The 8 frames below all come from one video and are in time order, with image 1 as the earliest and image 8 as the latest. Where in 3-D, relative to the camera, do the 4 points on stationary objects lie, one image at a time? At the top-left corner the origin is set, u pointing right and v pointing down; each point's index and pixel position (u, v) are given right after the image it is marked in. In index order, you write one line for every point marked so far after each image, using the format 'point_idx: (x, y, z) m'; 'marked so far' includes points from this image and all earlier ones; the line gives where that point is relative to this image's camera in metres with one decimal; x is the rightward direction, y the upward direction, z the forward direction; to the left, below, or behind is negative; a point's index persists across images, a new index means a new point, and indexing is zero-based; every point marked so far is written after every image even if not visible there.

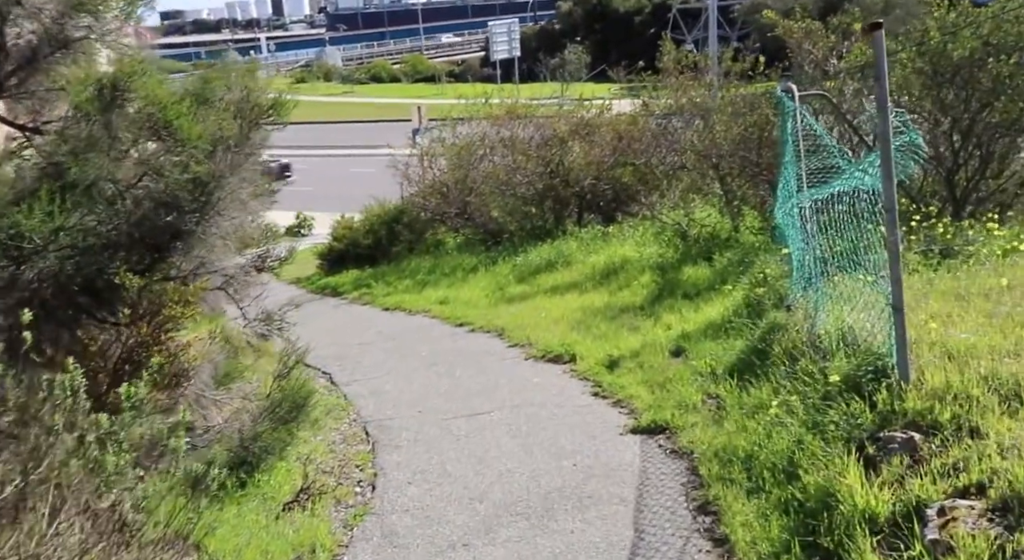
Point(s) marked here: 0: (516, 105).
0: (+0.1, +2.3, +14.9) m
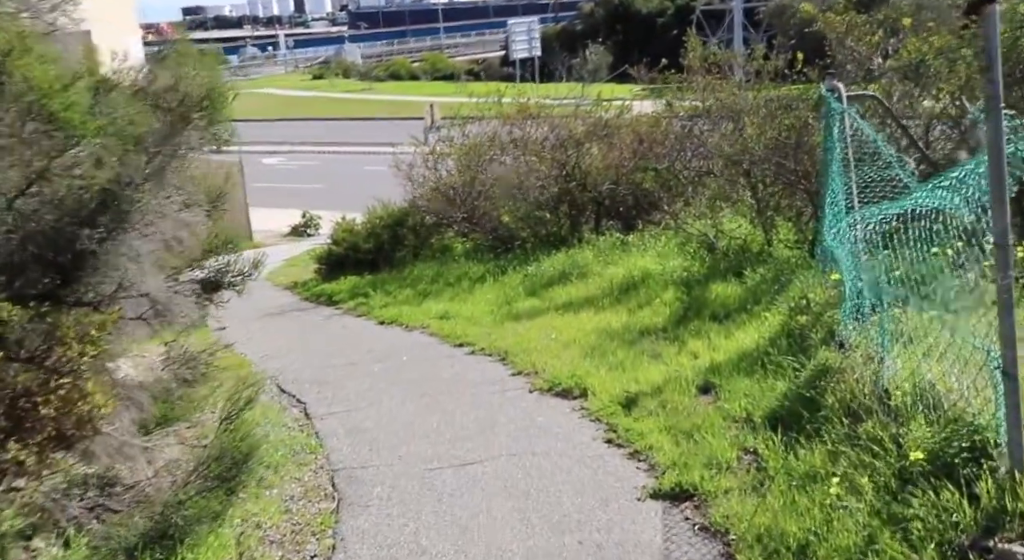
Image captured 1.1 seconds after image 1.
0: (+0.2, +2.2, +13.8) m
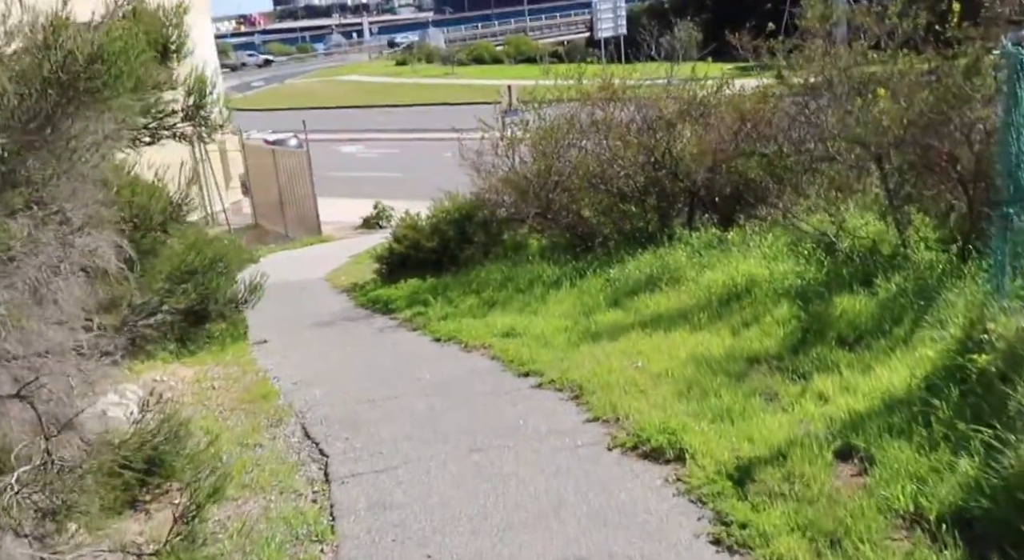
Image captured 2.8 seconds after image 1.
0: (+1.1, +2.1, +12.1) m
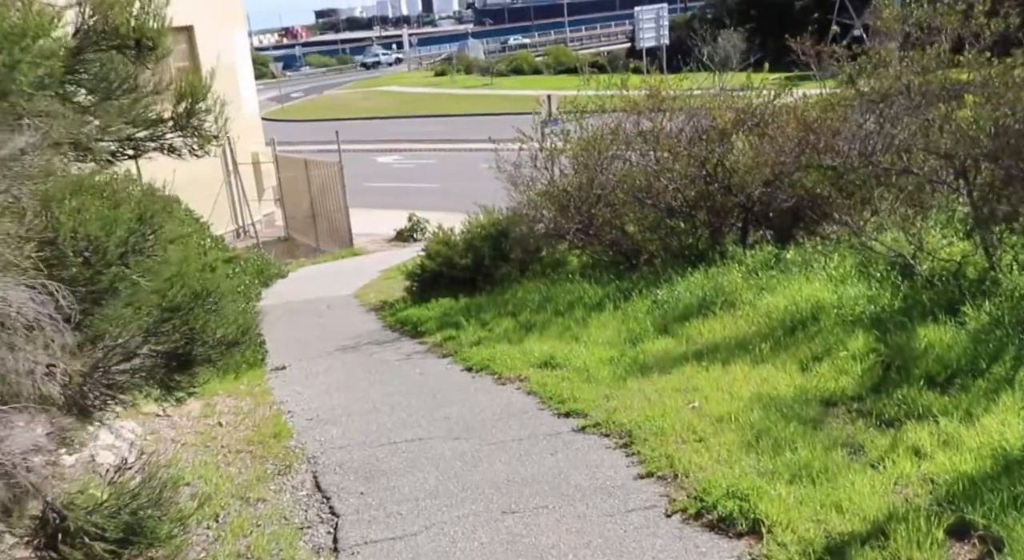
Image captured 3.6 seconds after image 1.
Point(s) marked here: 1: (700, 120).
0: (+1.5, +1.9, +11.2) m
1: (+1.9, +1.6, +10.8) m
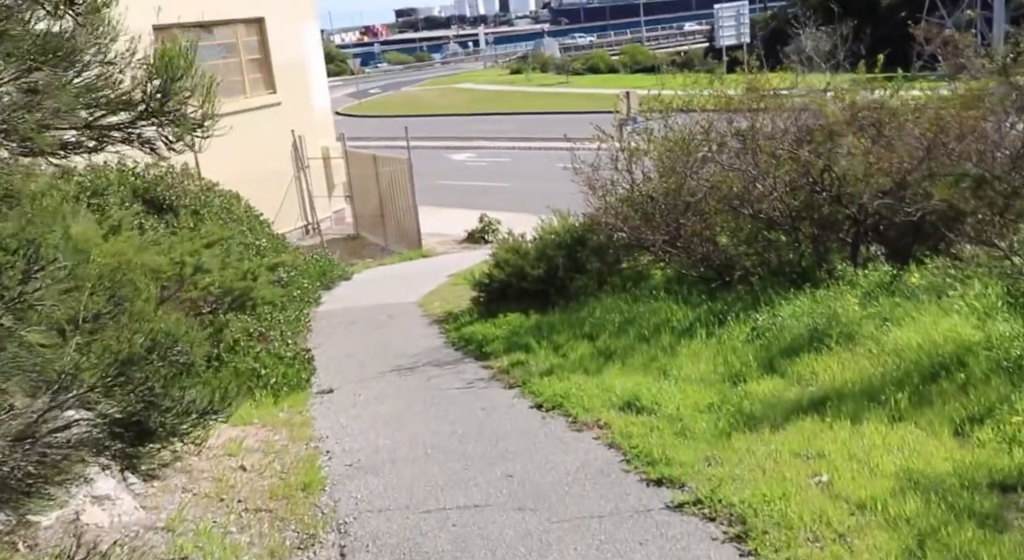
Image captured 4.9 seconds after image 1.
0: (+2.3, +1.7, +9.8) m
1: (+2.6, +1.4, +9.4) m
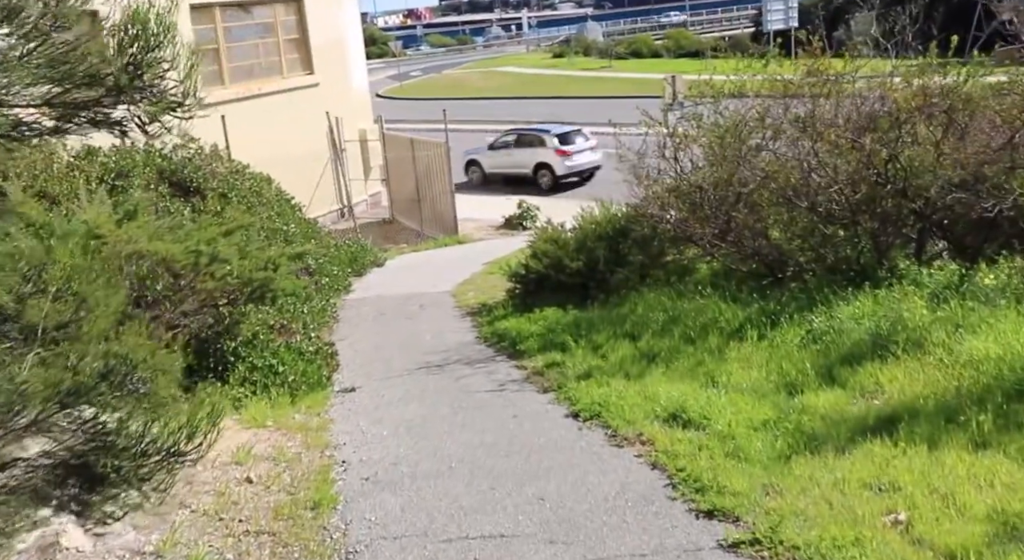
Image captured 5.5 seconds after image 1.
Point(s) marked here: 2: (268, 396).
0: (+2.6, +1.7, +9.0) m
1: (+2.9, +1.4, +8.7) m
2: (-1.8, -0.9, +8.1) m
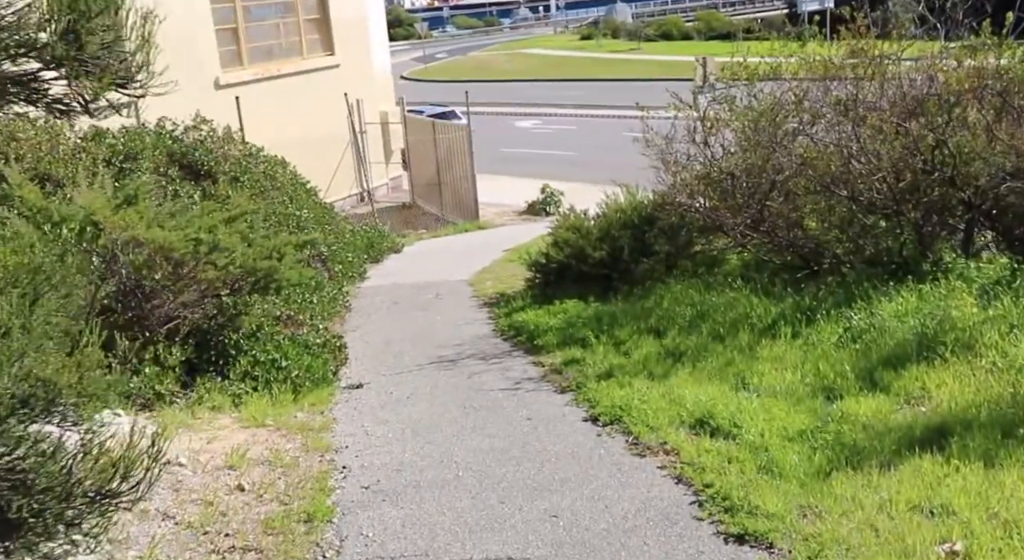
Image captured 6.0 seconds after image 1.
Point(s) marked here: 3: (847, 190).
0: (+2.8, +1.8, +8.4) m
1: (+3.0, +1.4, +8.1) m
2: (-1.7, -0.8, +7.7) m
3: (+2.6, +0.7, +8.4) m
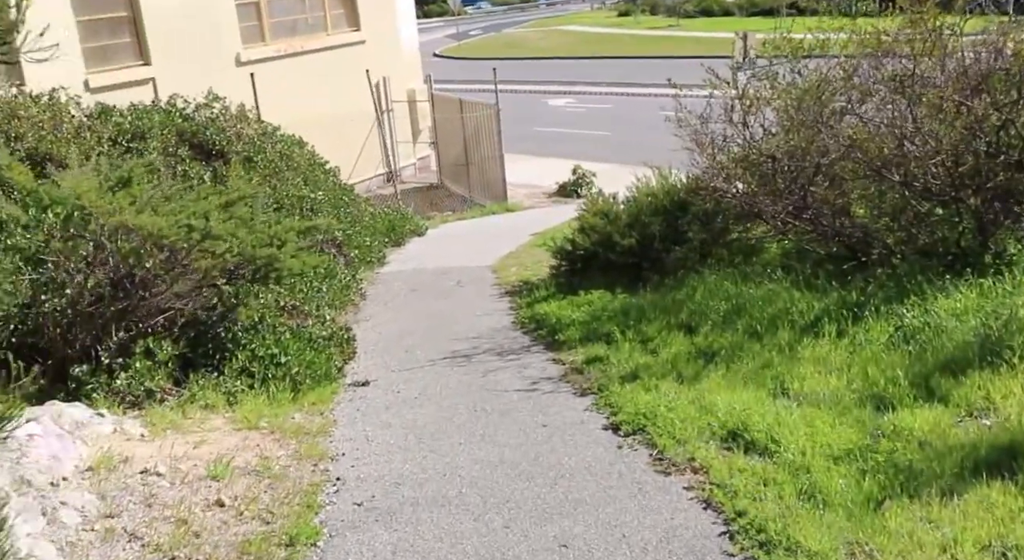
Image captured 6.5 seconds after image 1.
0: (+2.9, +1.8, +7.7) m
1: (+3.2, +1.5, +7.3) m
2: (-1.6, -0.7, +7.2) m
3: (+2.7, +0.8, +7.7) m
